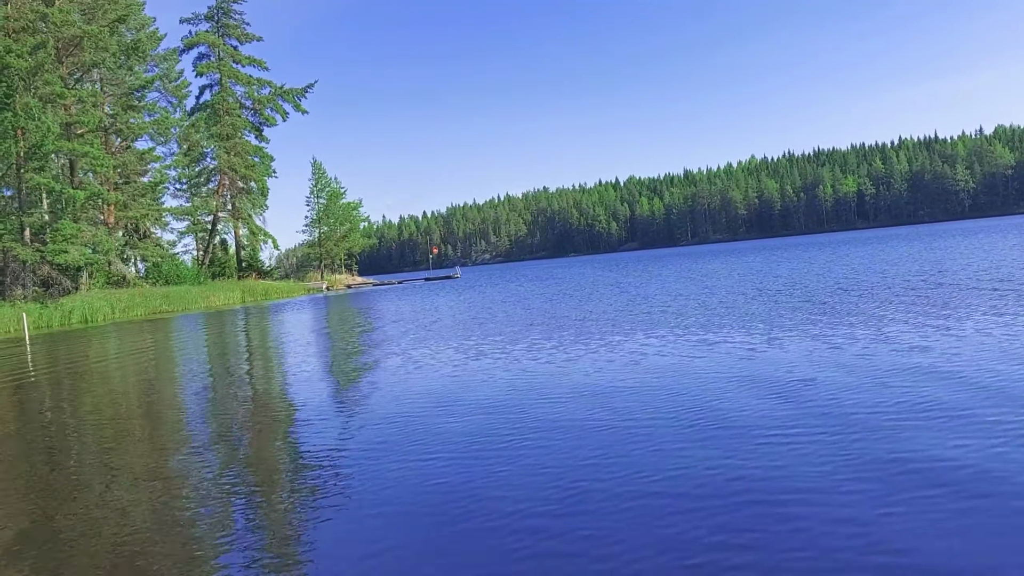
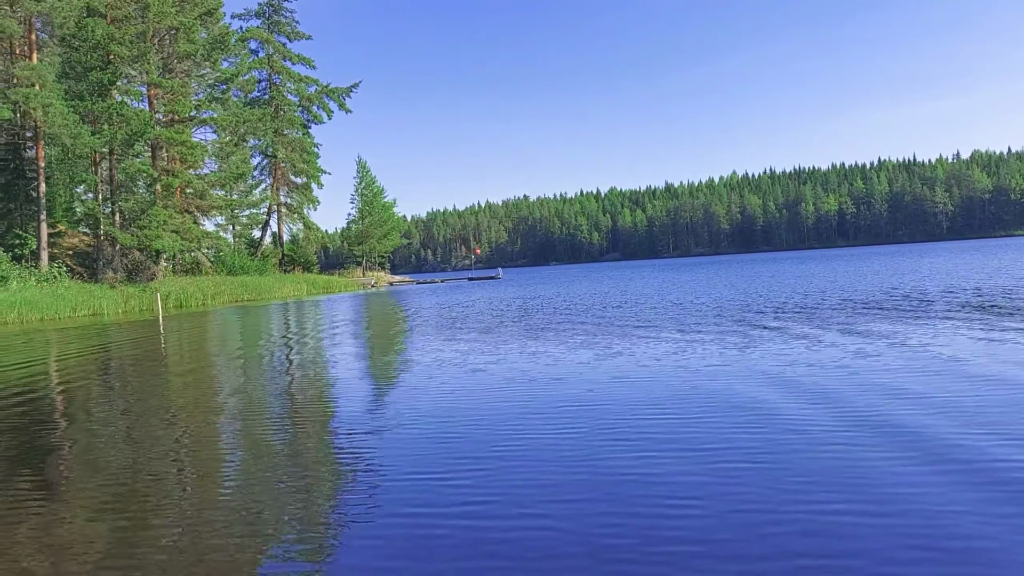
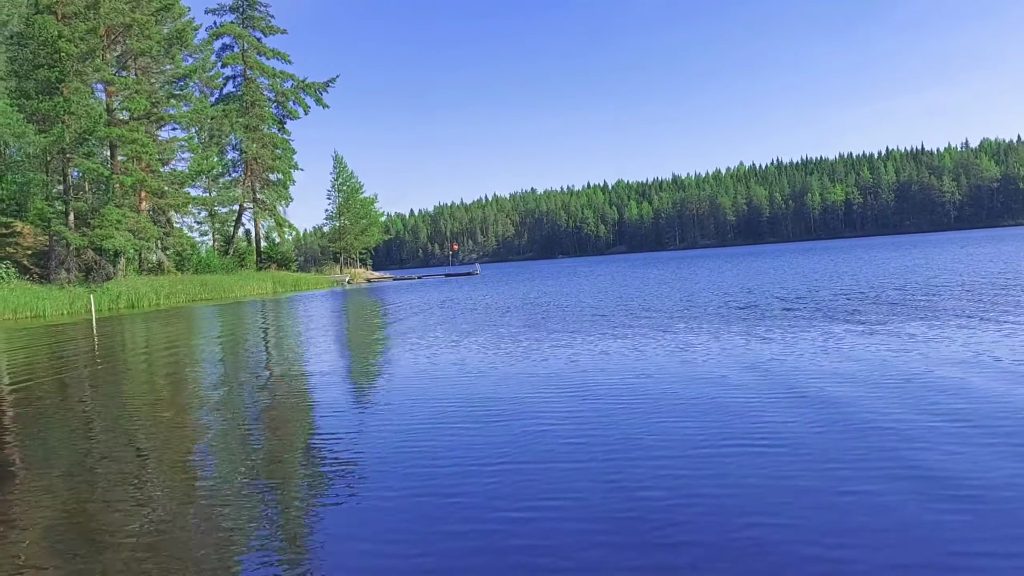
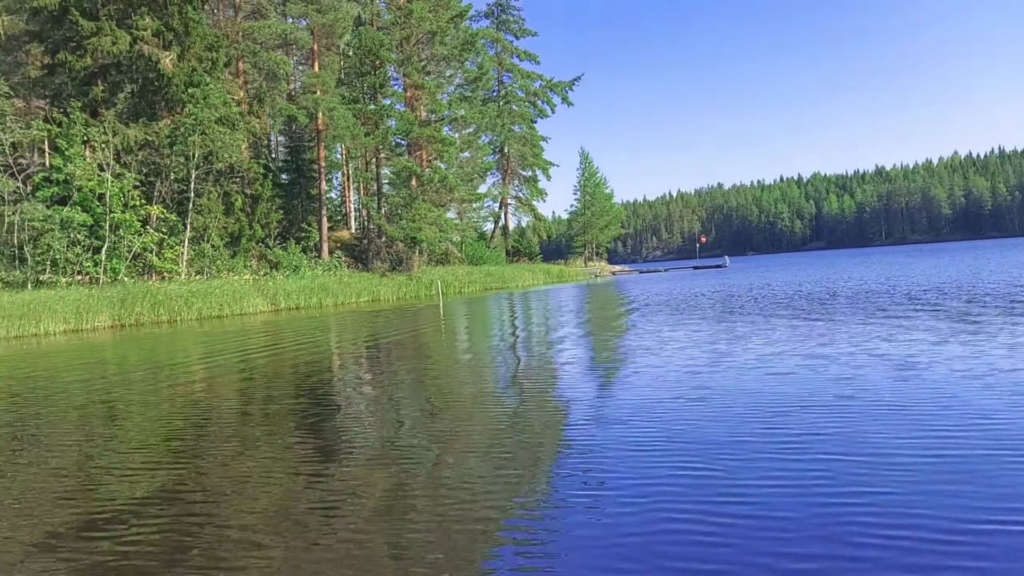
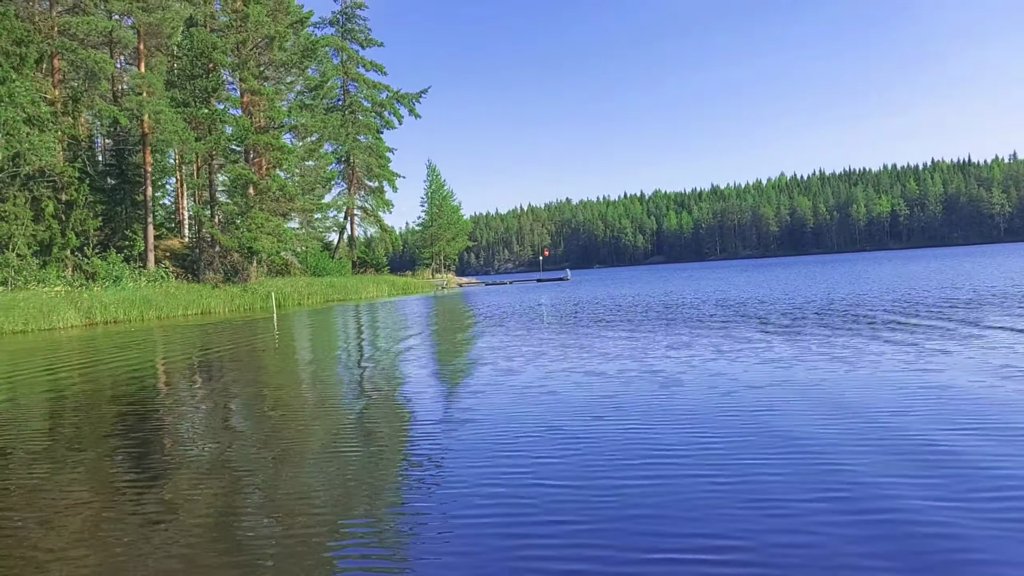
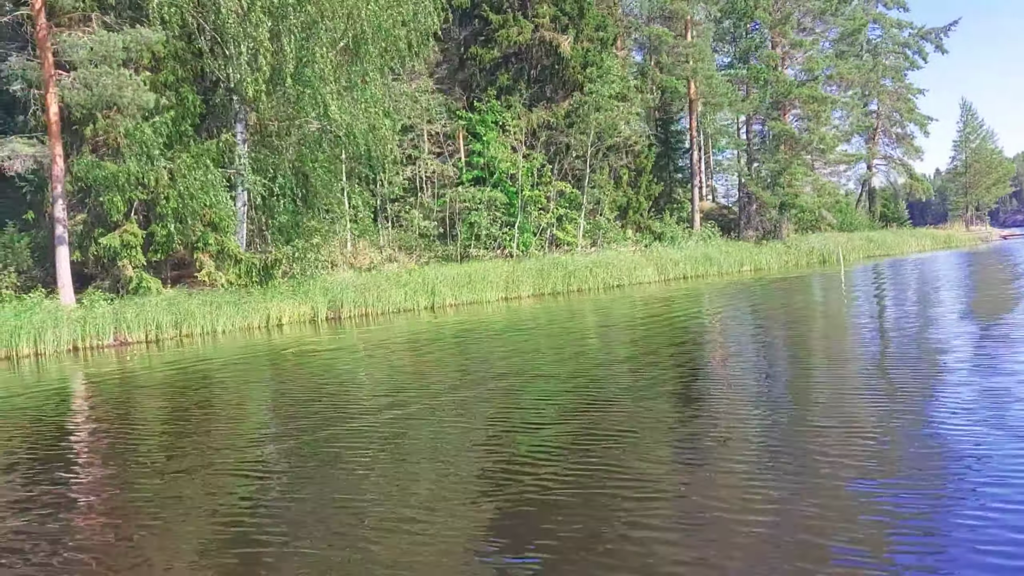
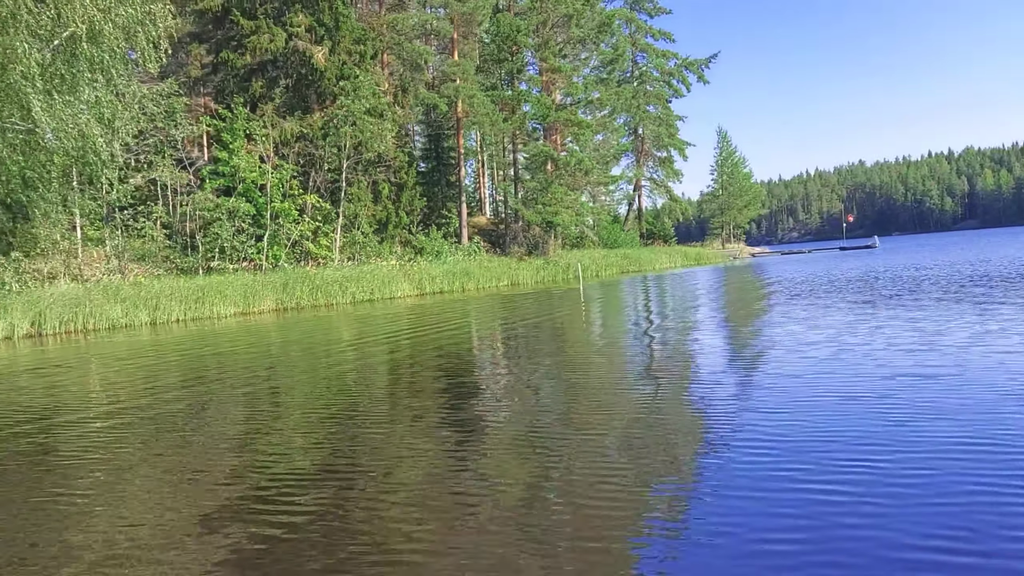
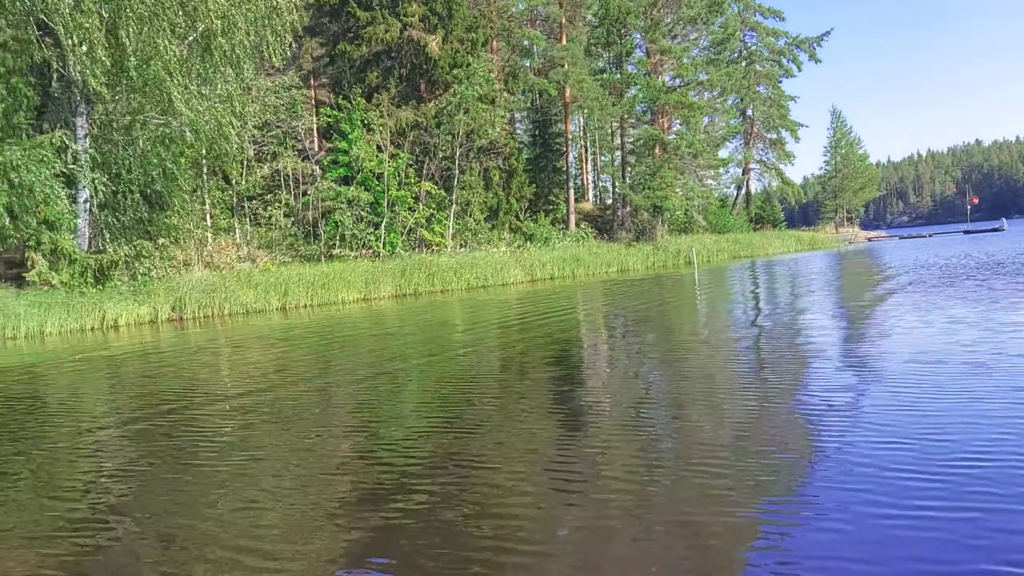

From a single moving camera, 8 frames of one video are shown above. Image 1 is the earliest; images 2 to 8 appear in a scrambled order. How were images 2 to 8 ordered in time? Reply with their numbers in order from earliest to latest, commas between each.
3, 2, 5, 4, 7, 8, 6
